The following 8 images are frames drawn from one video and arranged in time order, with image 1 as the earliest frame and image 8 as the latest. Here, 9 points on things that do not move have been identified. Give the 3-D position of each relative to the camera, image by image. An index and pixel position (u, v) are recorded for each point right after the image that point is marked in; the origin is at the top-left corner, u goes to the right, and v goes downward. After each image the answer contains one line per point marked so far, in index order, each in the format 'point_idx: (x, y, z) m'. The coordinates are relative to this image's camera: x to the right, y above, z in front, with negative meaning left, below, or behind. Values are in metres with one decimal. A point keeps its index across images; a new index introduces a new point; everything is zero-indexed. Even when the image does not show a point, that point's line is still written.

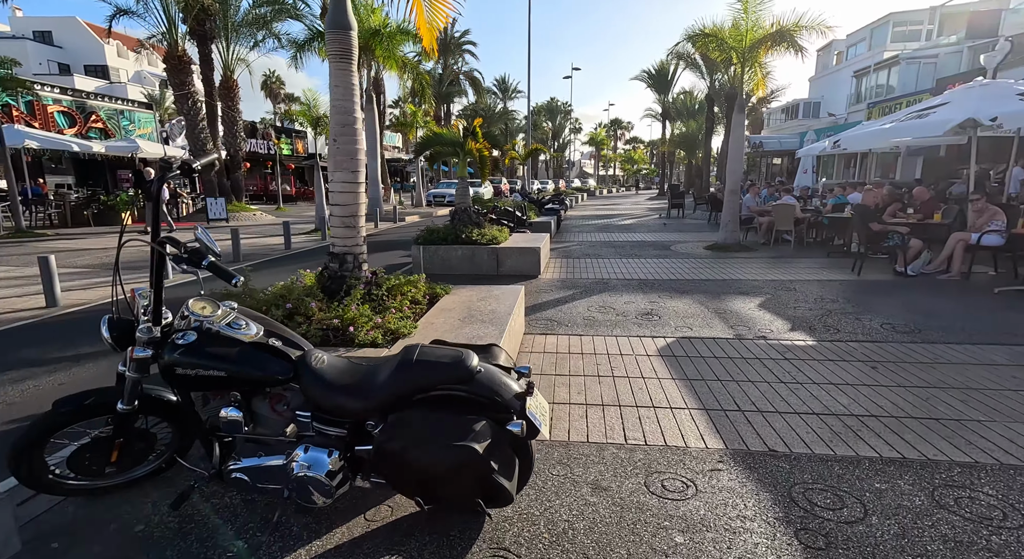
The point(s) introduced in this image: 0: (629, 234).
0: (+3.4, +1.4, +16.1) m
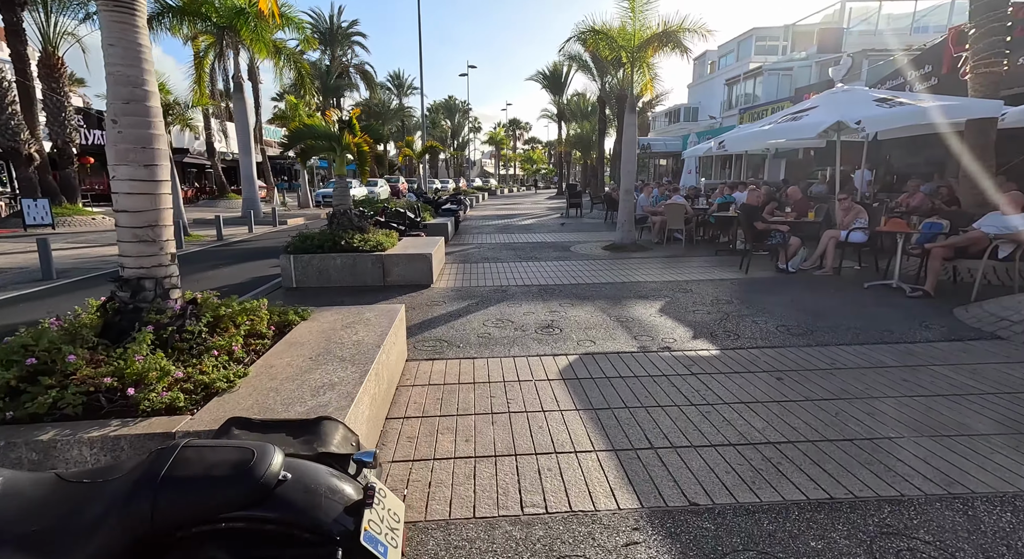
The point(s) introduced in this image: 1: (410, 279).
0: (+0.5, +1.3, +15.7) m
1: (-1.4, 0.0, +7.5) m
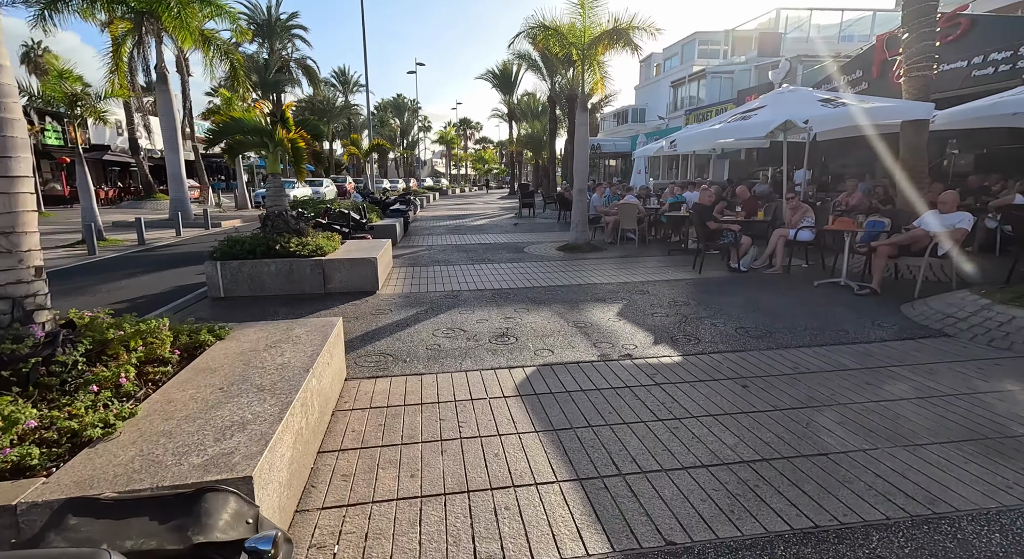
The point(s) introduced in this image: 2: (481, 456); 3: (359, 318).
0: (-0.9, +1.2, +15.3) m
1: (-2.0, -0.1, +7.0) m
2: (-0.2, -1.0, +3.1) m
3: (-1.7, -0.4, +6.1) m
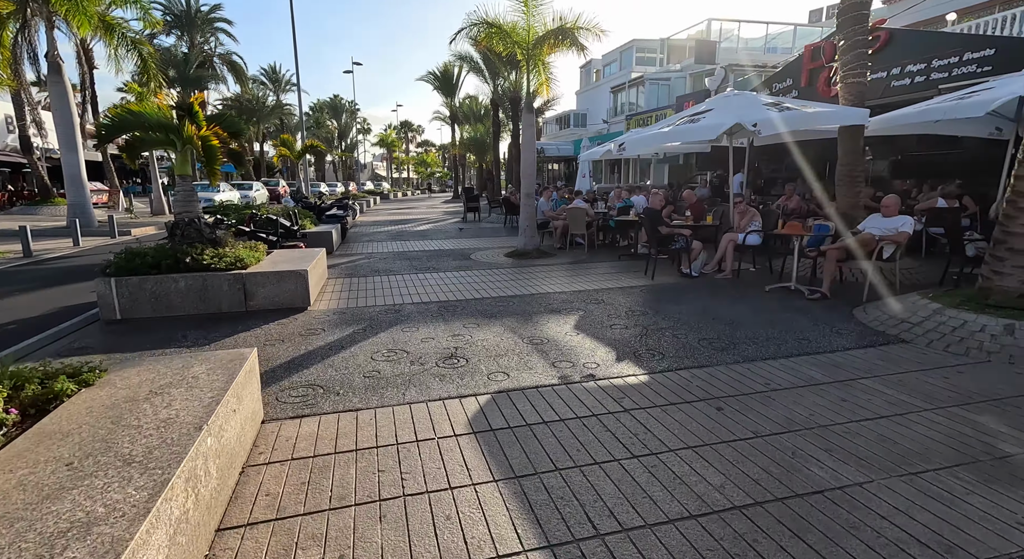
0: (-2.4, +1.0, +14.6) m
1: (-2.6, -0.2, +6.2) m
2: (-0.4, -1.1, +2.5) m
3: (-2.2, -0.6, +5.3) m
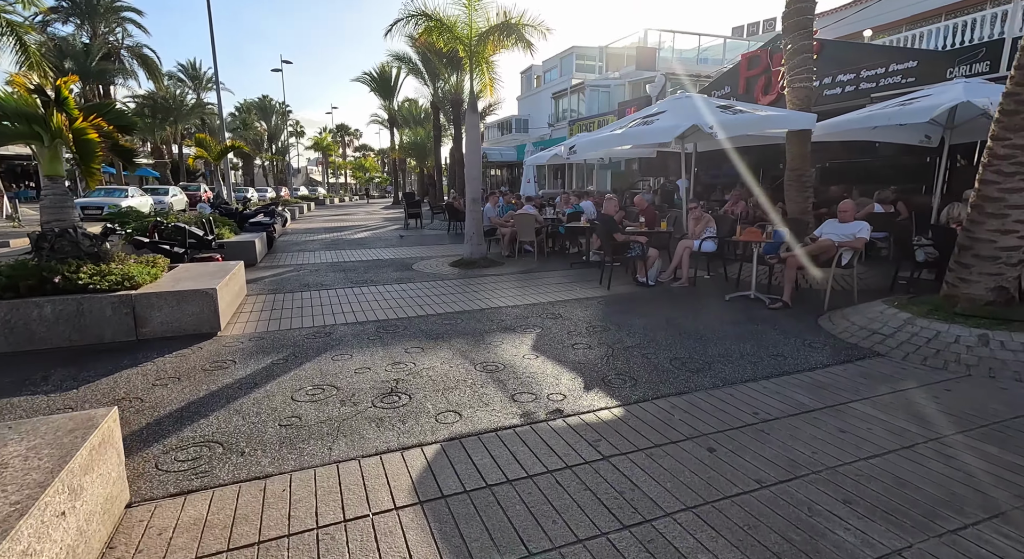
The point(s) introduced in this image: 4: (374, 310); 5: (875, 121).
0: (-3.8, +0.7, +13.6) m
1: (-3.1, -0.5, +5.2) m
2: (-0.5, -1.2, +1.7) m
3: (-2.6, -0.8, +4.4) m
4: (-1.8, -0.4, +7.1) m
5: (+5.5, +2.4, +8.4) m
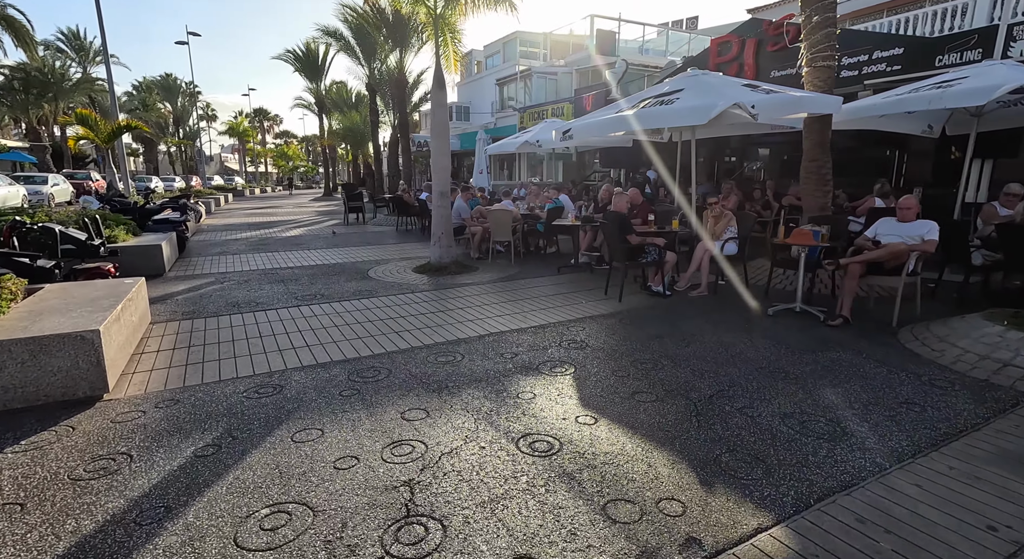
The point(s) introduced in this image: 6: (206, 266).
0: (-4.5, +0.6, +11.4) m
1: (-2.8, -0.7, +3.2) m
2: (+0.3, -1.5, +0.1) m
3: (-2.2, -1.1, +2.5) m
4: (-1.7, -0.6, +5.3) m
5: (+5.4, +2.3, +7.4) m
6: (-5.4, +0.3, +9.7) m
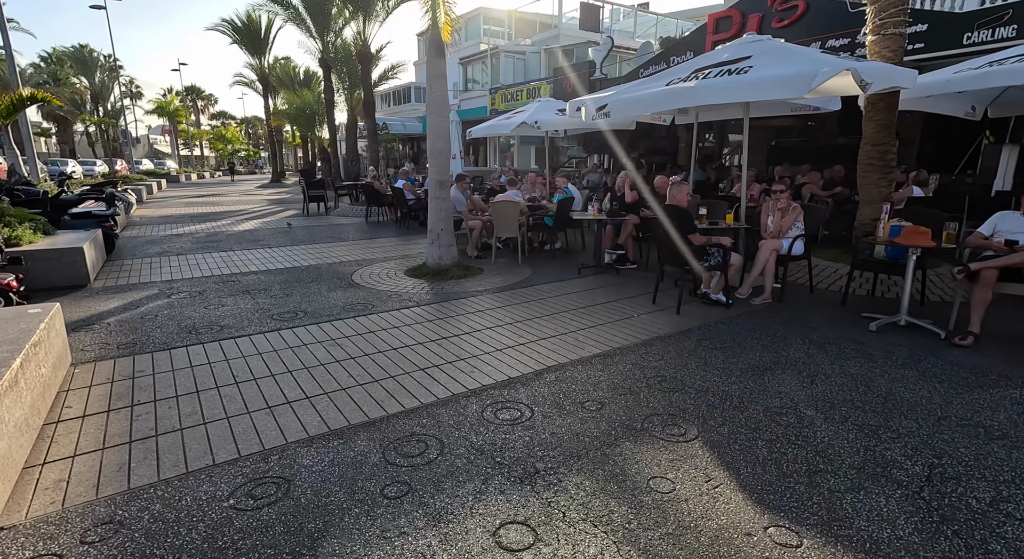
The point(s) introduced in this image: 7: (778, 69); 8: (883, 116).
0: (-4.5, +0.5, +9.6) m
1: (-2.0, -1.0, +1.6) m
2: (+1.3, -1.8, -1.2) m
3: (-1.3, -1.3, +0.9) m
4: (-1.1, -0.8, +3.8) m
5: (+5.7, +2.3, +6.5) m
6: (-5.3, +0.1, +7.9) m
7: (+2.6, +2.2, +6.0) m
8: (+4.7, +2.1, +7.1) m
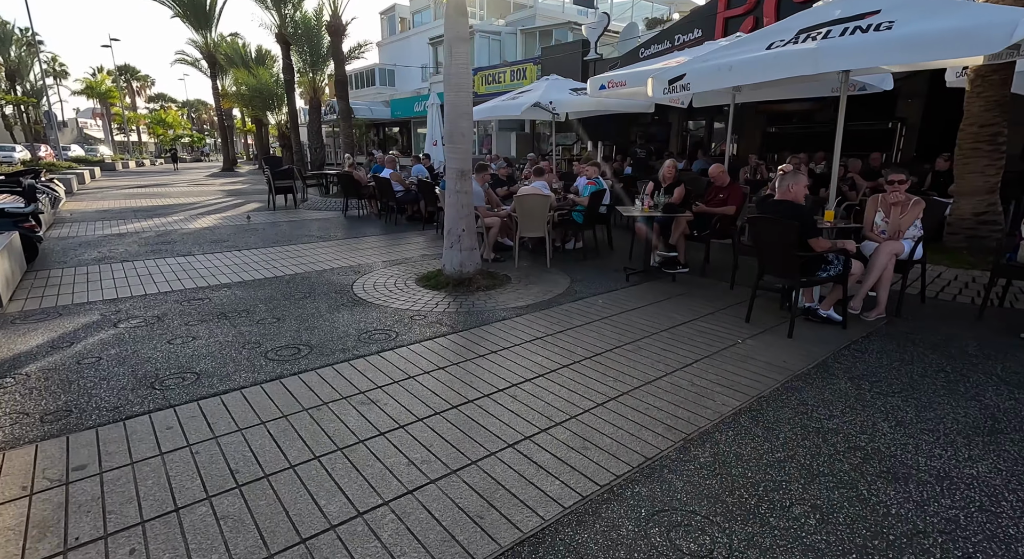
0: (-4.2, +0.3, +7.9) m
1: (-1.0, -1.2, +0.1) m
2: (+2.5, -2.0, -2.4) m
3: (-0.3, -1.6, -0.5) m
4: (-0.3, -1.0, +2.4) m
5: (+6.2, +2.3, +5.5) m
6: (-4.8, -0.1, +6.1) m
7: (+3.1, +2.1, +4.7) m
8: (+5.2, +2.0, +6.0) m
